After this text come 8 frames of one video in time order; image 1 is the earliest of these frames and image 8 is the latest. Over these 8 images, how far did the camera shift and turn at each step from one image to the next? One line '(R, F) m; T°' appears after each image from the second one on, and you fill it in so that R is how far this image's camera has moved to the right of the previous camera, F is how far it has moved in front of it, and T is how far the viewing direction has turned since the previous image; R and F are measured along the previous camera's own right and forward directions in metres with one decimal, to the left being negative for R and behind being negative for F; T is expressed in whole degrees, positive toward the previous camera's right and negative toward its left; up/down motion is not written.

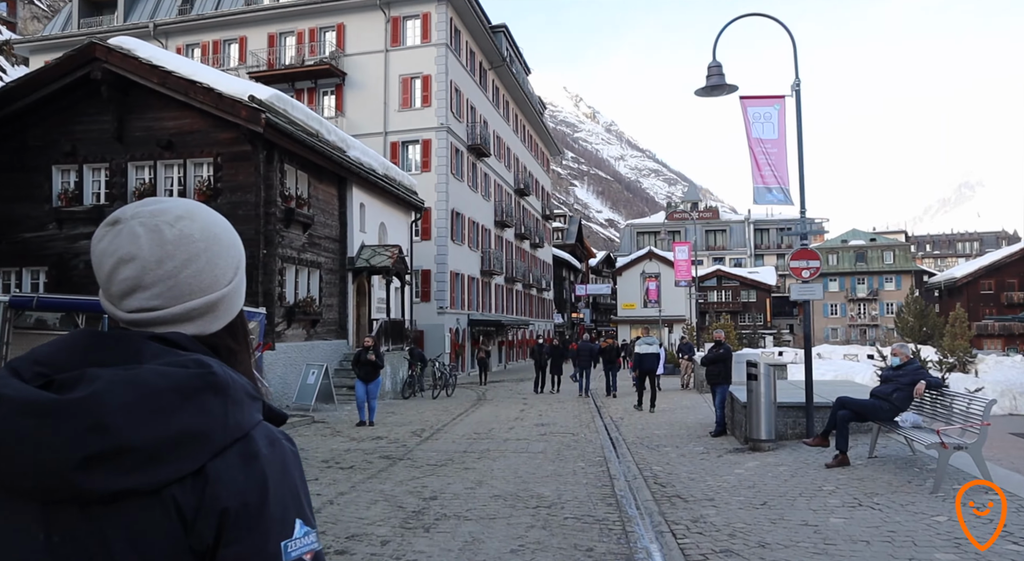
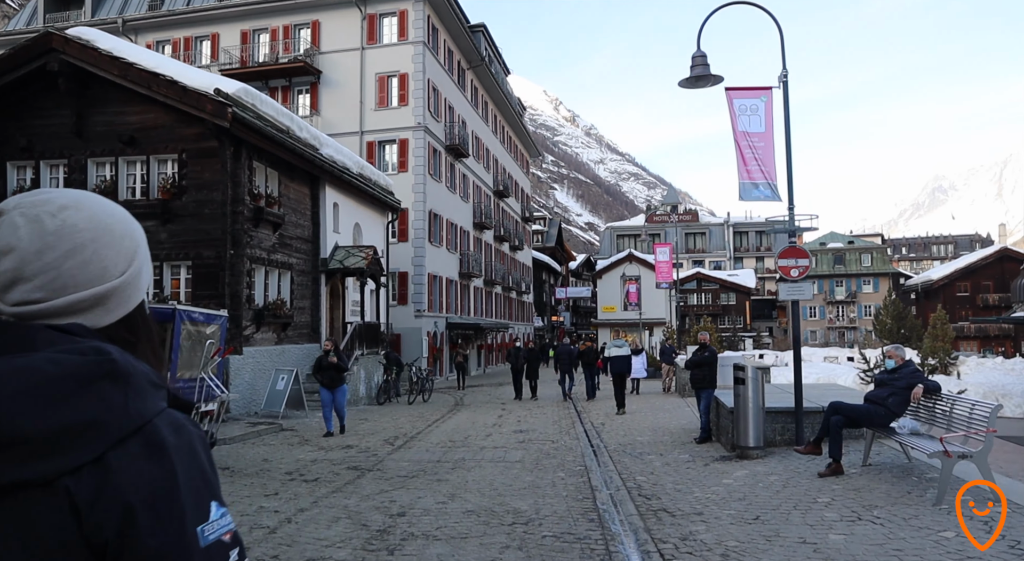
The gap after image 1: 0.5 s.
(+0.1, +0.6) m; +1°
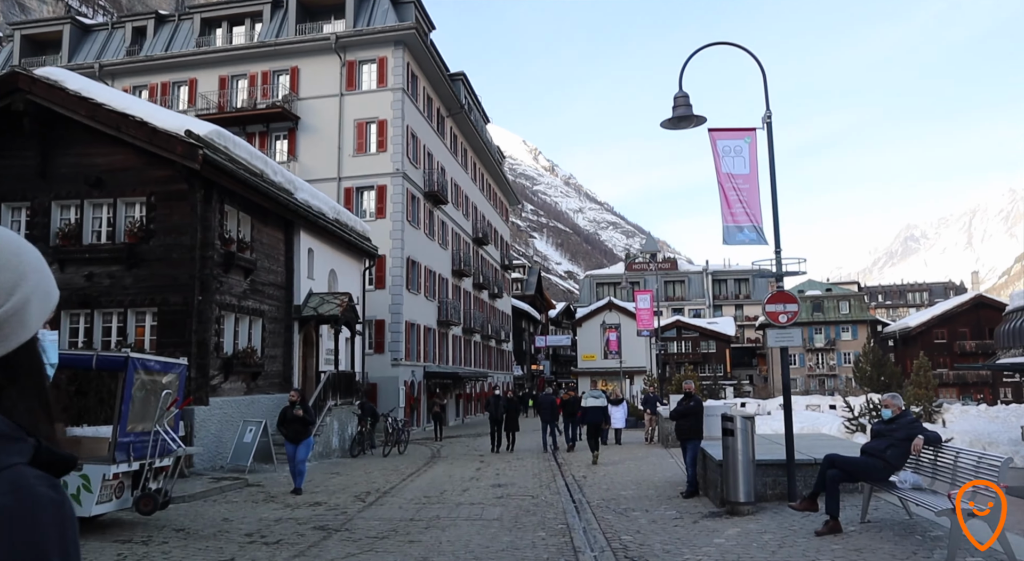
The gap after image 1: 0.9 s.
(0.0, +0.5) m; +1°
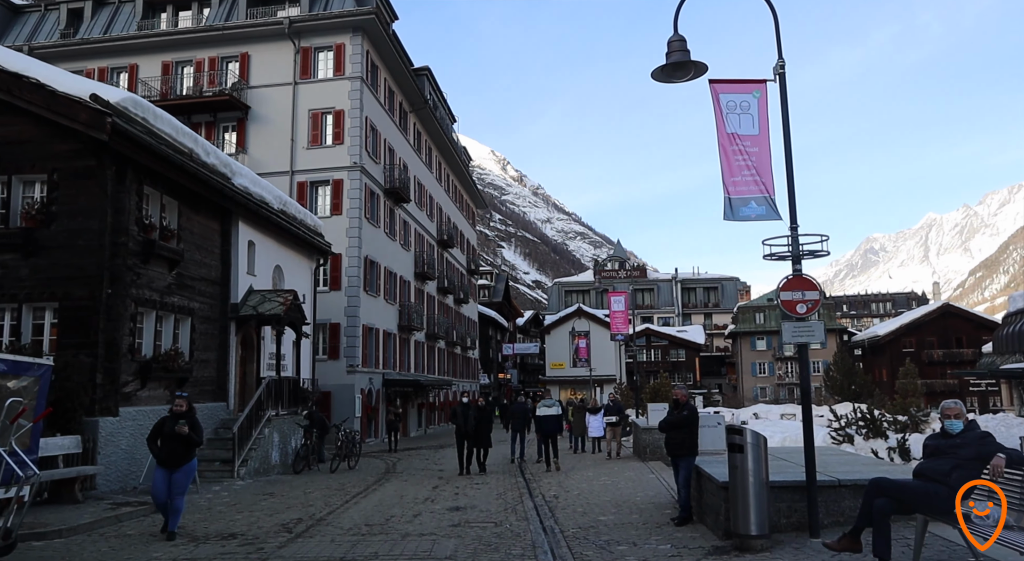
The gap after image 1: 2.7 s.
(+0.1, +2.3) m; +2°
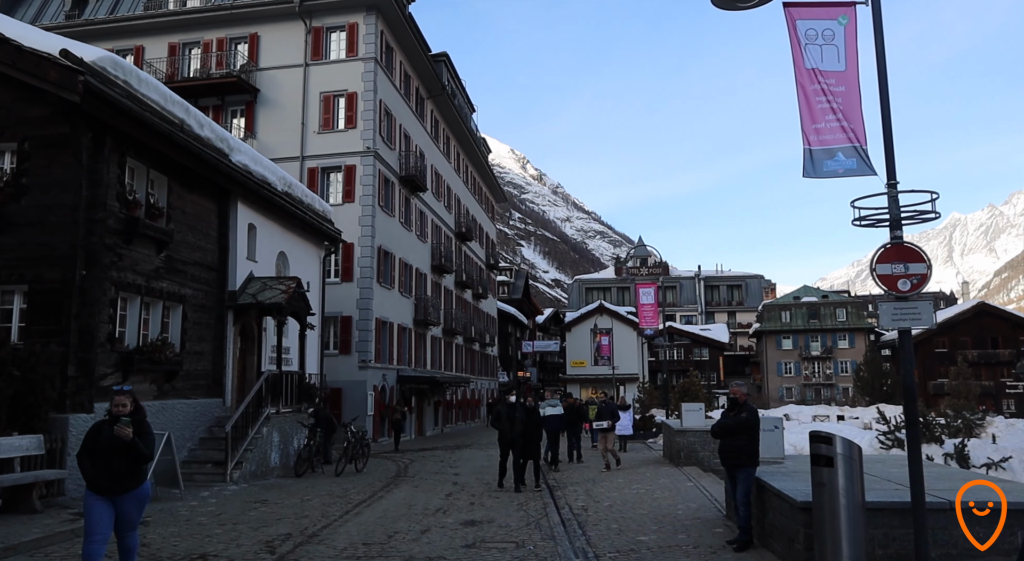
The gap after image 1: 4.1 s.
(-0.1, +1.9) m; -1°
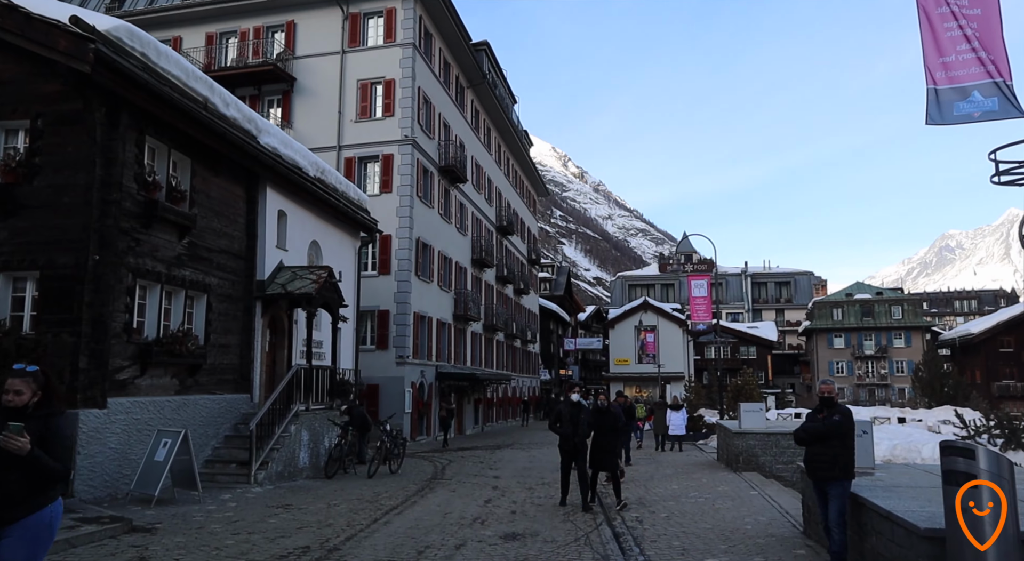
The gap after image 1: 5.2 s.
(-0.1, +1.3) m; -3°
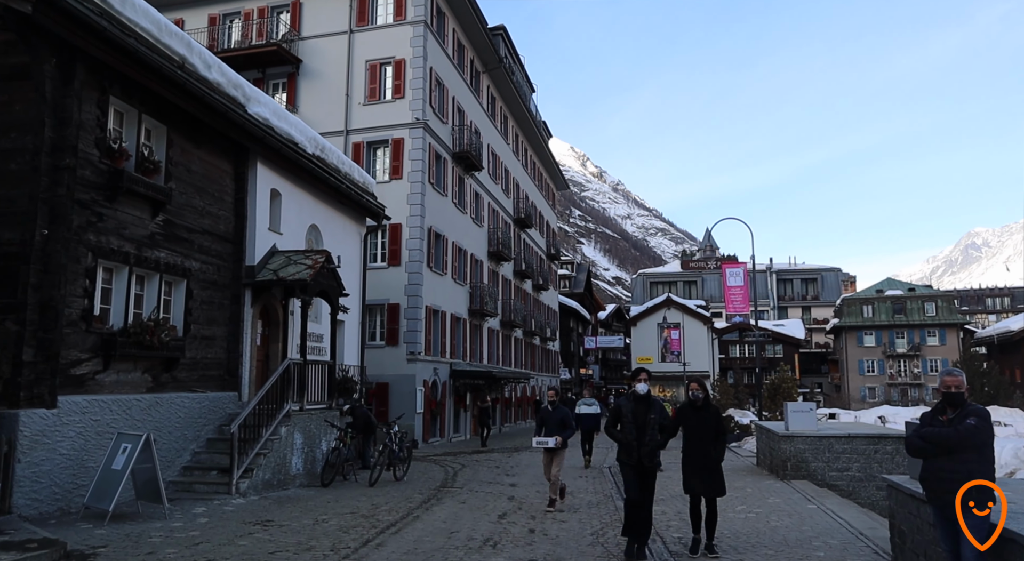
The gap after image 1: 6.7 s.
(0.0, +2.0) m; -1°
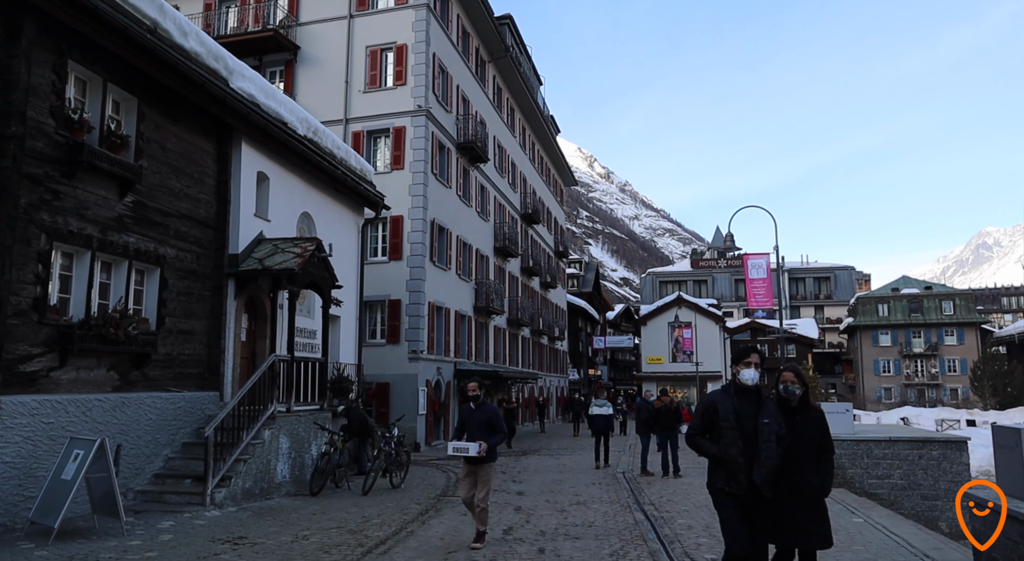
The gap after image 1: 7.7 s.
(0.0, +1.4) m; -1°
